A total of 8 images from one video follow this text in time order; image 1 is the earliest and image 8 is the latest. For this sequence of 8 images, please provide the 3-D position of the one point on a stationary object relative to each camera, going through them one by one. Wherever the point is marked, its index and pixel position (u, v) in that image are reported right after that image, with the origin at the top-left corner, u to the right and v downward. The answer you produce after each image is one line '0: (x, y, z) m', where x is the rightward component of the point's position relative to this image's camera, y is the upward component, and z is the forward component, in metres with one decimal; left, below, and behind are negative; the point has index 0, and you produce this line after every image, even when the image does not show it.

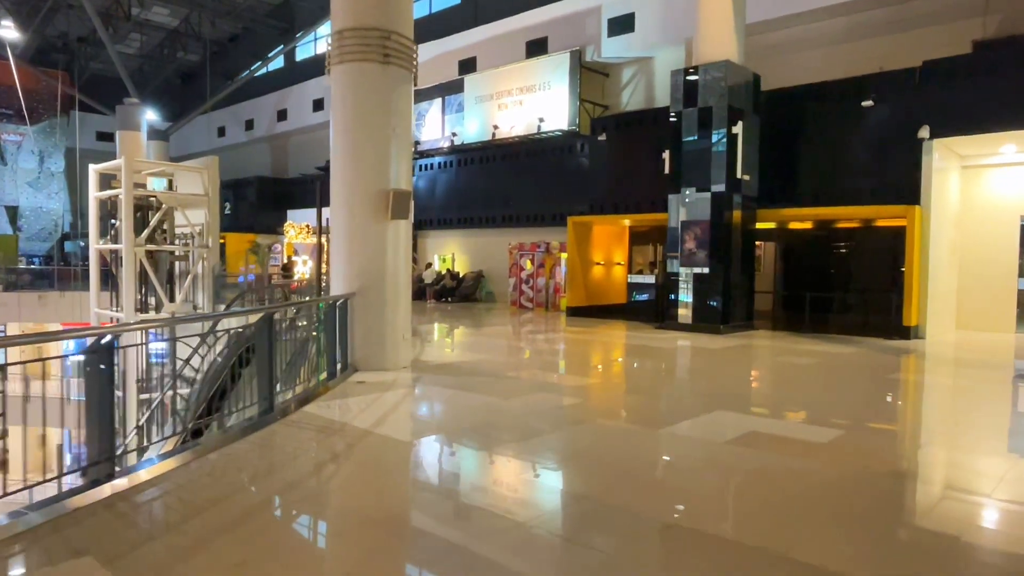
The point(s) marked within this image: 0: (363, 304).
0: (-1.5, -0.1, +6.7) m
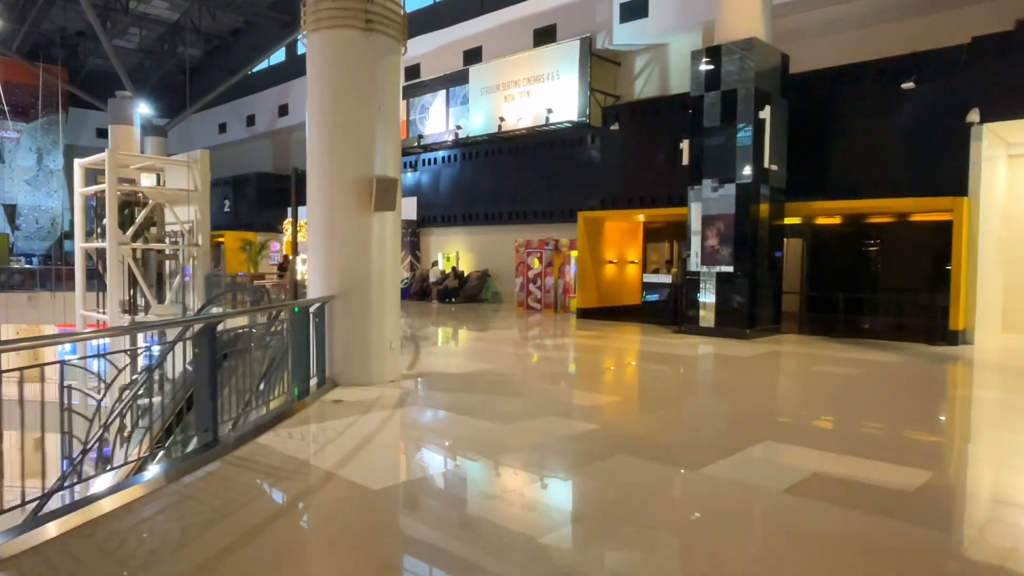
0: (-1.4, -0.2, +5.9) m
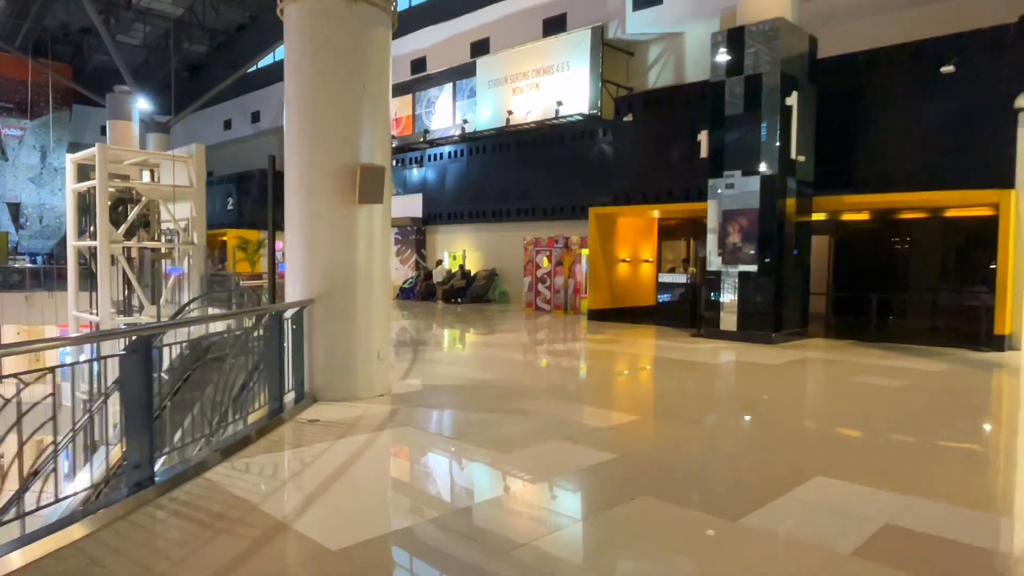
0: (-1.4, -0.2, +5.2) m
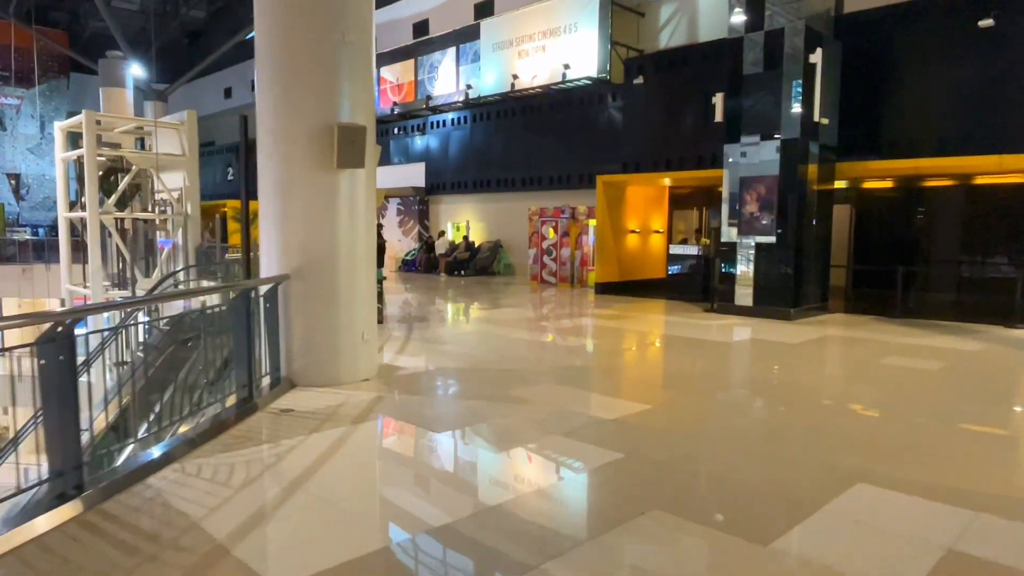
0: (-1.4, 0.0, +4.7) m
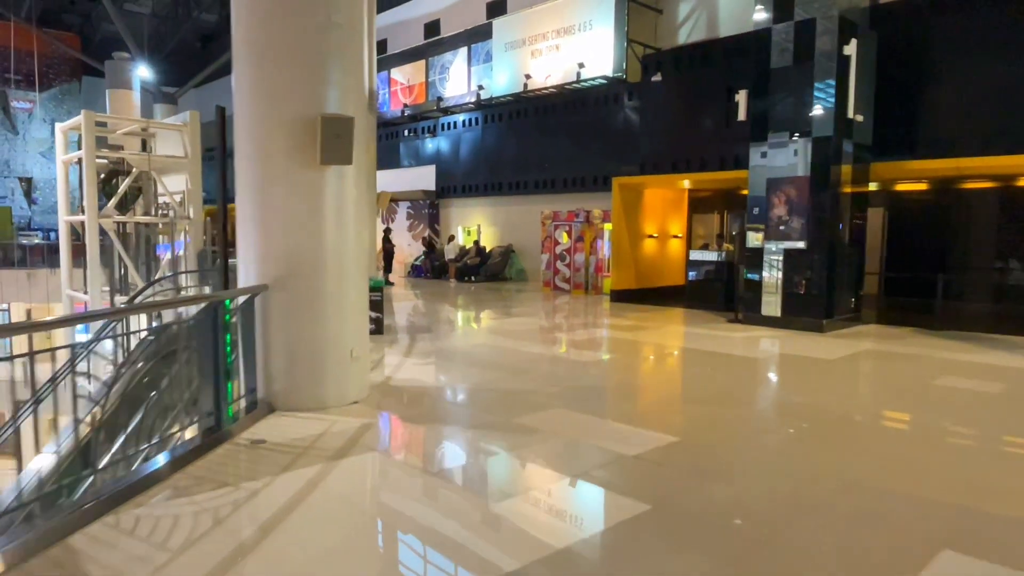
0: (-1.4, -0.1, +4.2) m
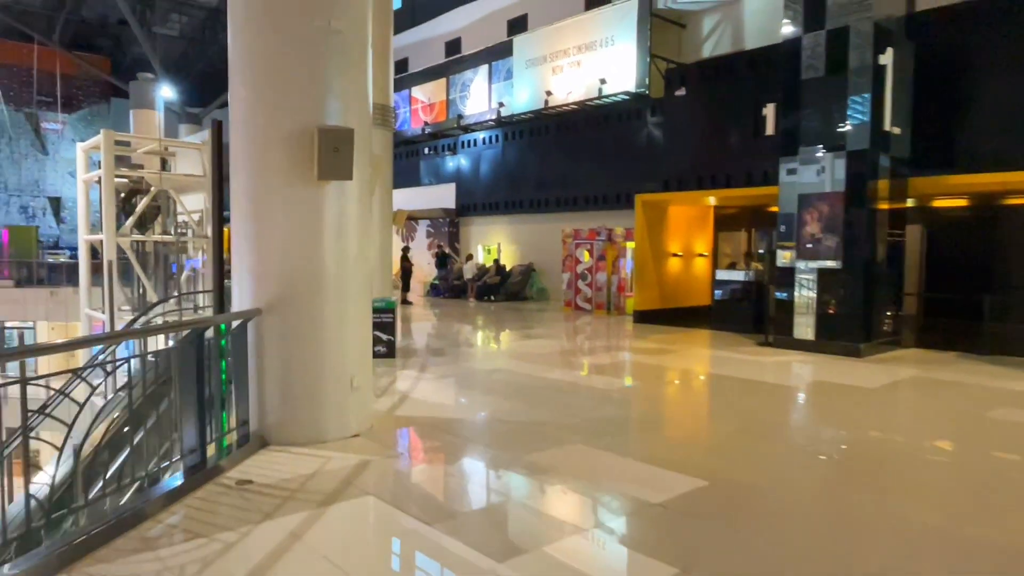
0: (-1.3, -0.2, +3.9) m
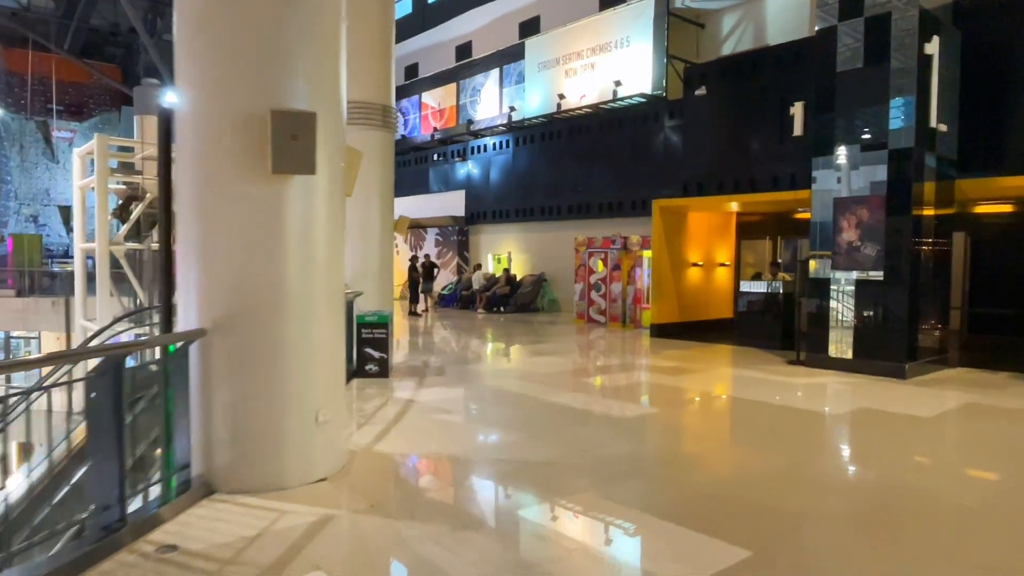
0: (-1.3, -0.3, +3.3) m
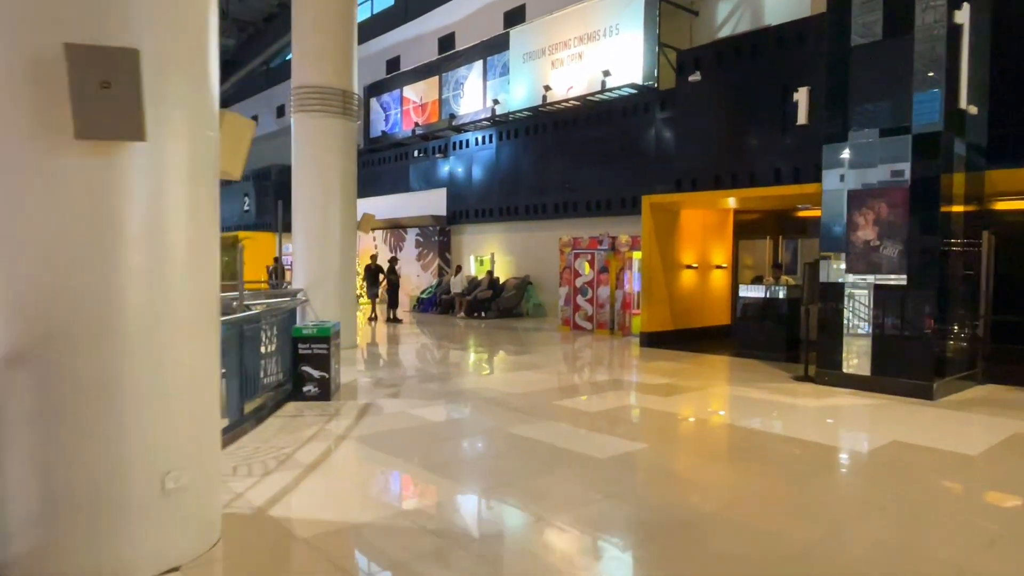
0: (-1.6, -0.3, +2.3) m
